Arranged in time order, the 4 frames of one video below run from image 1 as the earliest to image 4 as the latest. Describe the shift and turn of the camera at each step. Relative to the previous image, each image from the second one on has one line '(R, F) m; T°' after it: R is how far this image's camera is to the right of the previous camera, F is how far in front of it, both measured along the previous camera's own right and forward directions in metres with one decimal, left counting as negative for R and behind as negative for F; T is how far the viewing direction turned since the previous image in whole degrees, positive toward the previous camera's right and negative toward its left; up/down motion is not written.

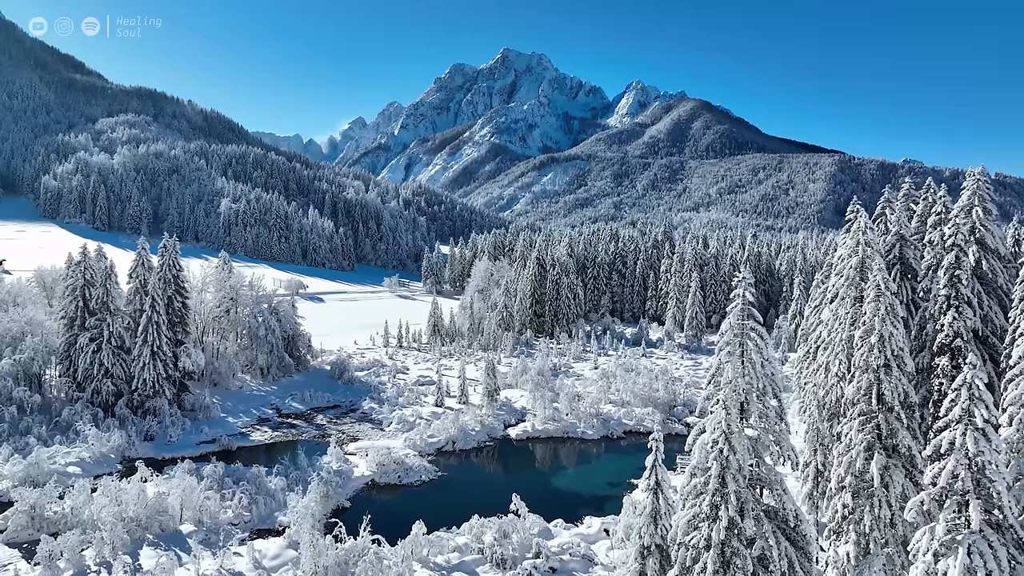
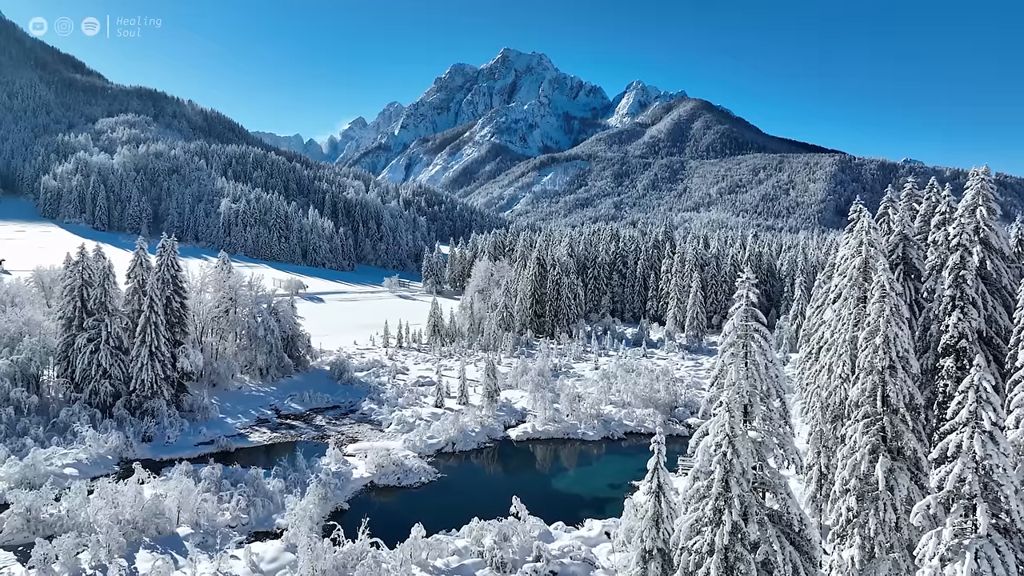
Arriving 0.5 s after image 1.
(0.0, +0.2) m; 0°
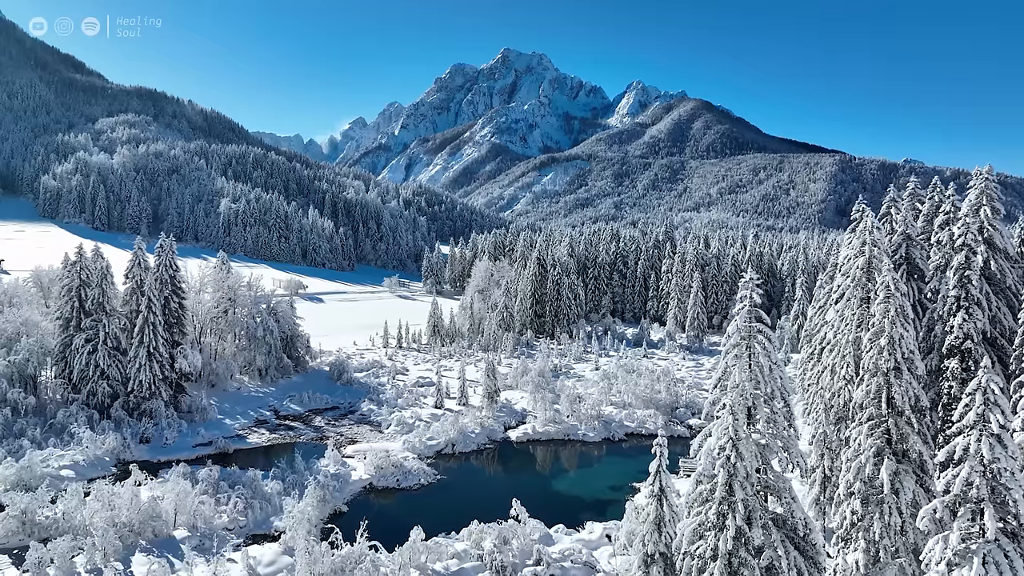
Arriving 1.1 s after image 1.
(0.0, +0.2) m; 0°
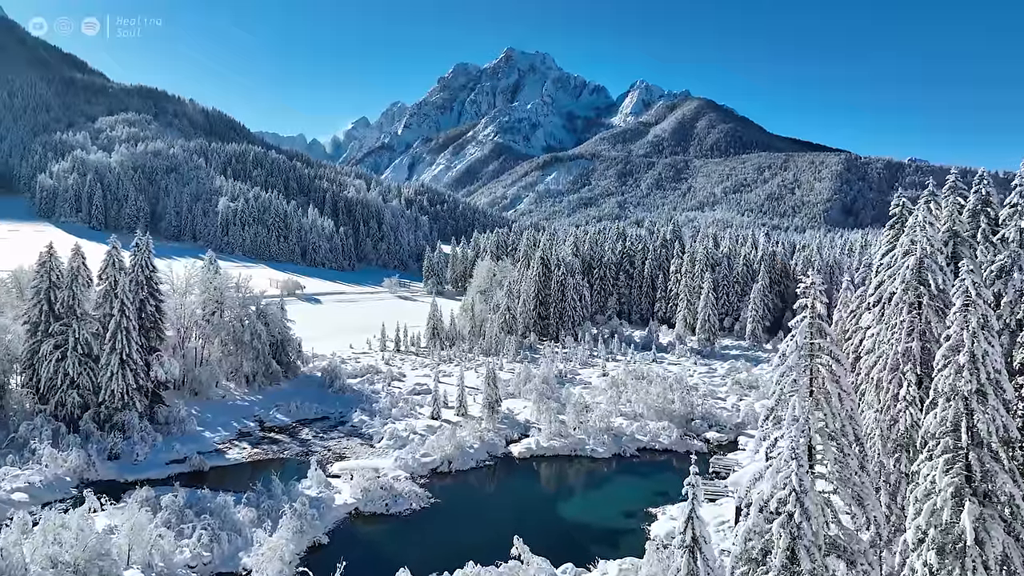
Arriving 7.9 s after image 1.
(+0.1, +3.0) m; 0°
